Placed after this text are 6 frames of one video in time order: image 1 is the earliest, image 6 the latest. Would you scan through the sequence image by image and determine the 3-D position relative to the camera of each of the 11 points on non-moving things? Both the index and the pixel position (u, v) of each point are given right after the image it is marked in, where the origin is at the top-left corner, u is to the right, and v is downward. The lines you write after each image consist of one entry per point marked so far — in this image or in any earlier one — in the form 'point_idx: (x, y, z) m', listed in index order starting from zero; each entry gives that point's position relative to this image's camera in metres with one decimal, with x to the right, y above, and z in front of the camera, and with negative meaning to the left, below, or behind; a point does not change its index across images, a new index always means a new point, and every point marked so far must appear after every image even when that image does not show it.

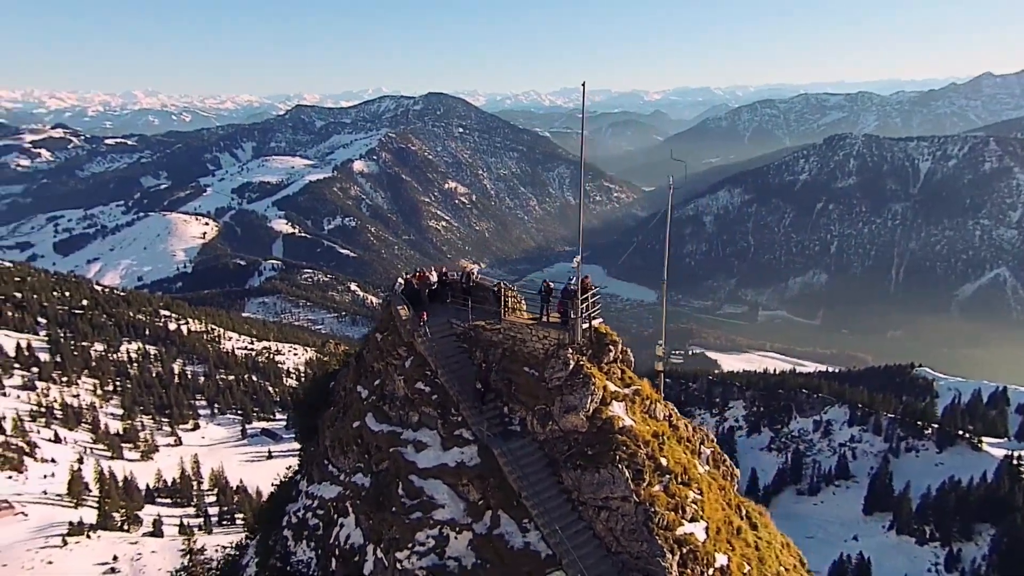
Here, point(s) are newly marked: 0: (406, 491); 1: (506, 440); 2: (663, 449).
0: (-2.3, -4.5, +13.5) m
1: (-0.2, -3.4, +13.8) m
2: (+3.3, -3.5, +14.5) m
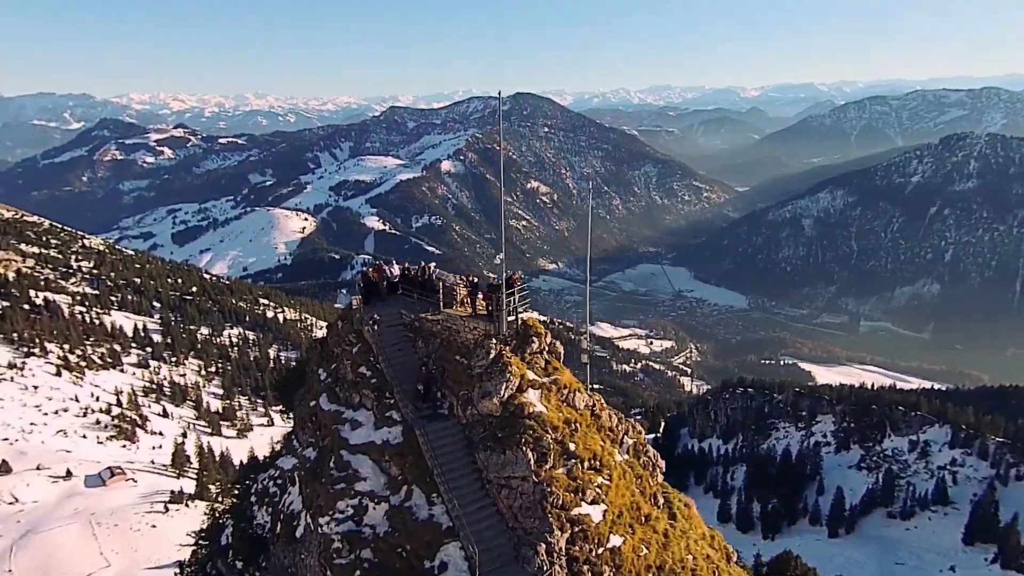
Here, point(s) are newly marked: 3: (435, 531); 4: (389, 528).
0: (-4.2, -4.4, +15.3) m
1: (-2.0, -3.3, +15.4) m
2: (+1.5, -3.5, +15.6) m
3: (-1.7, -5.4, +13.9) m
4: (-2.8, -5.5, +14.3) m
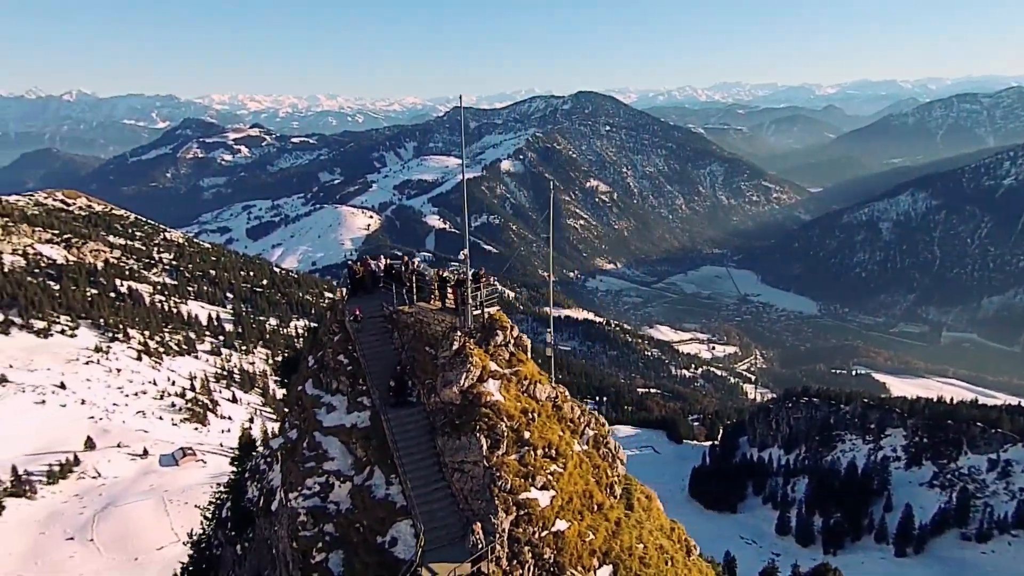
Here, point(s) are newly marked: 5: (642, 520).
0: (-5.3, -4.2, +16.6) m
1: (-3.0, -3.1, +16.5) m
2: (+0.5, -3.5, +16.4) m
3: (-2.9, -5.2, +15.0) m
4: (-3.9, -5.3, +15.5) m
5: (+3.5, -6.2, +17.4) m
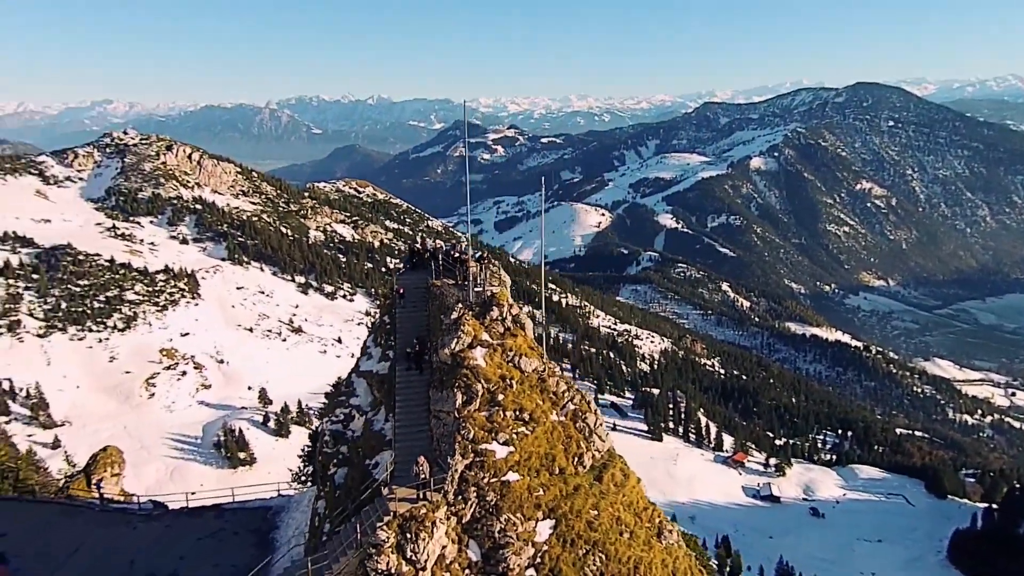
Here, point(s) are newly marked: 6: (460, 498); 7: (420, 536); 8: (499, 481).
0: (-5.4, -3.2, +21.1) m
1: (-3.3, -2.3, +20.1) m
2: (-0.1, -3.0, +18.8) m
3: (-3.9, -4.4, +18.8) m
4: (-4.7, -4.4, +19.6) m
5: (+2.8, -6.0, +18.7) m
6: (-1.4, -5.6, +17.1) m
7: (-2.2, -6.2, +16.0) m
8: (-0.4, -5.3, +17.5) m
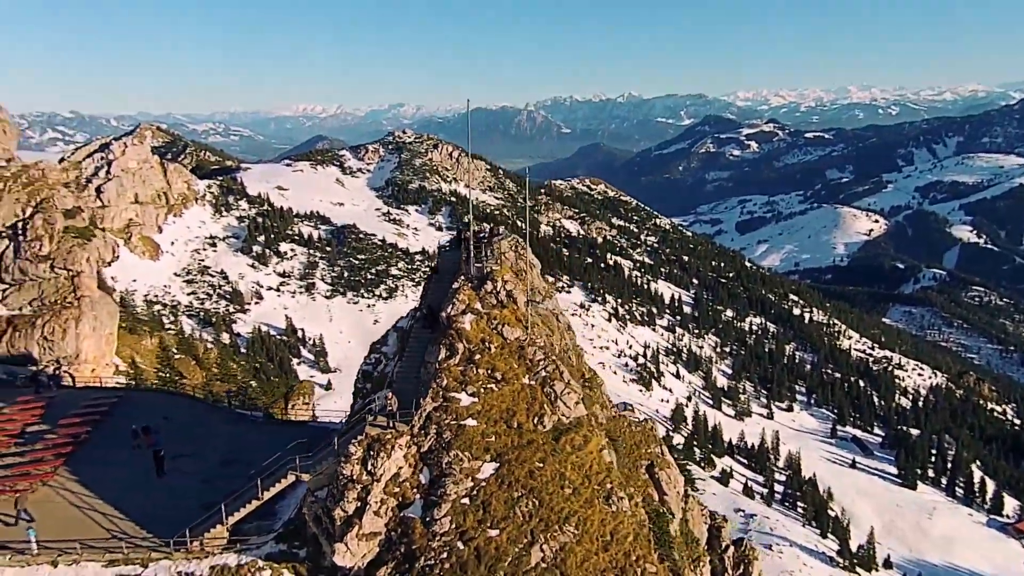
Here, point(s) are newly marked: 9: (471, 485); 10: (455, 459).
0: (-4.9, -1.9, +25.7) m
1: (-3.3, -1.2, +24.1) m
2: (-0.8, -2.2, +21.7) m
3: (-4.5, -3.3, +23.0) m
4: (-4.9, -3.2, +24.1) m
5: (+1.6, -5.4, +20.6) m
6: (-2.9, -4.6, +20.6) m
7: (-4.1, -5.2, +19.9) m
8: (-1.8, -4.4, +20.6) m
9: (-1.3, -6.1, +19.6) m
10: (-1.7, -5.4, +20.0) m
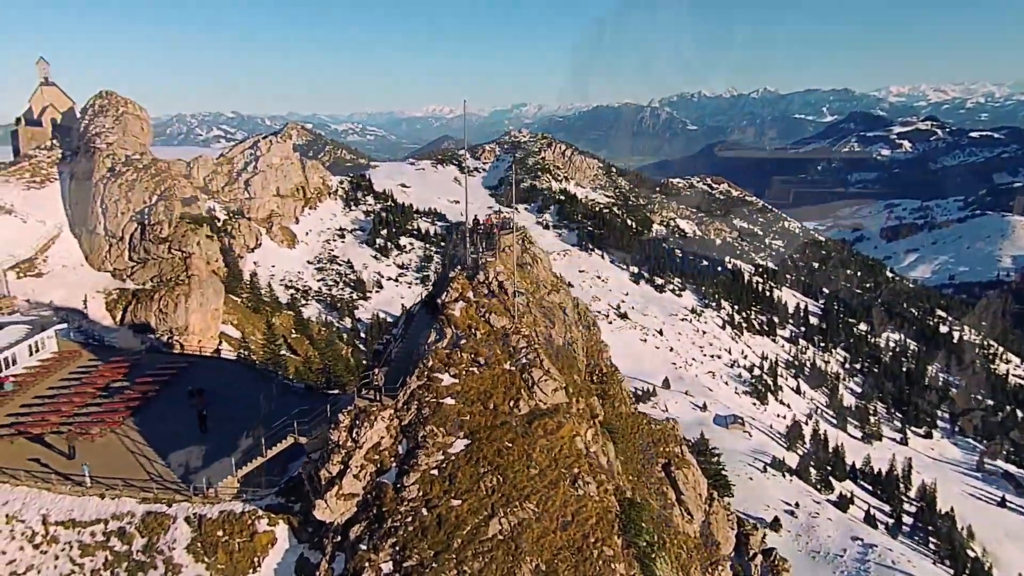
0: (-4.7, -1.3, +27.6) m
1: (-3.3, -0.7, +25.6) m
2: (-1.4, -1.8, +22.8) m
3: (-4.8, -2.7, +24.8) m
4: (-5.0, -2.6, +25.9) m
5: (+0.6, -5.1, +21.3) m
6: (-3.7, -4.1, +22.1) m
7: (-5.1, -4.6, +21.7) m
8: (-2.6, -4.0, +21.9) m
9: (-2.3, -5.7, +20.9) m
10: (-2.7, -5.0, +21.3) m
